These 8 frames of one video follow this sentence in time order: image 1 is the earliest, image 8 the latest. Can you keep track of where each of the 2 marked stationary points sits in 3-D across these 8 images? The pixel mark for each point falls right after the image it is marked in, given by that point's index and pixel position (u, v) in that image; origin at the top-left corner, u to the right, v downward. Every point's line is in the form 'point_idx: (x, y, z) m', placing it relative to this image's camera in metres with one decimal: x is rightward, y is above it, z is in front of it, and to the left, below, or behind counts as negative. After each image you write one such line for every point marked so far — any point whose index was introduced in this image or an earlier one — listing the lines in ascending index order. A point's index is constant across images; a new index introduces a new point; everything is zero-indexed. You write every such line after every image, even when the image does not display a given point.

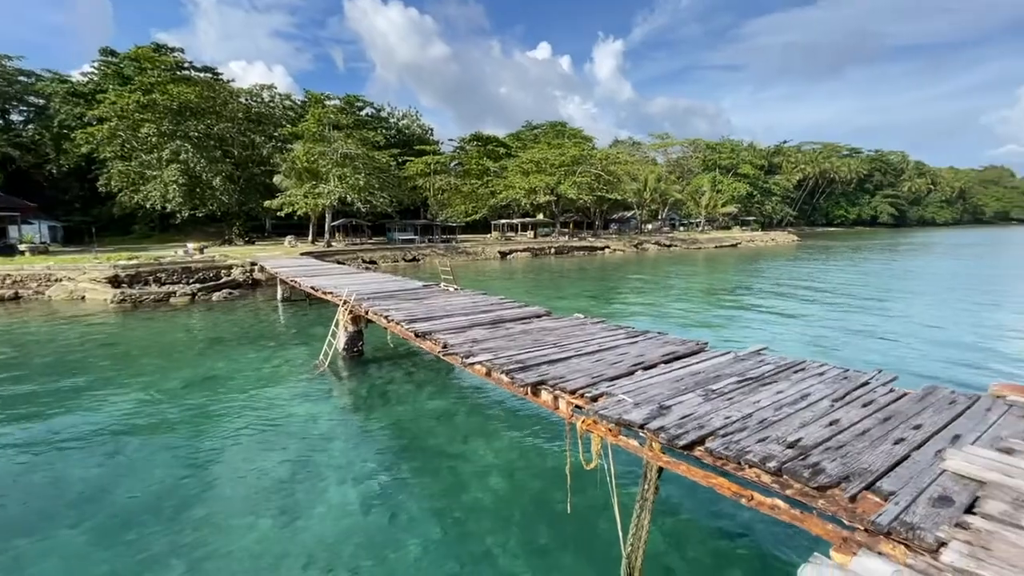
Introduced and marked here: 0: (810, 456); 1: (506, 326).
0: (+2.8, -1.6, +4.5) m
1: (-0.2, -0.9, +11.0) m
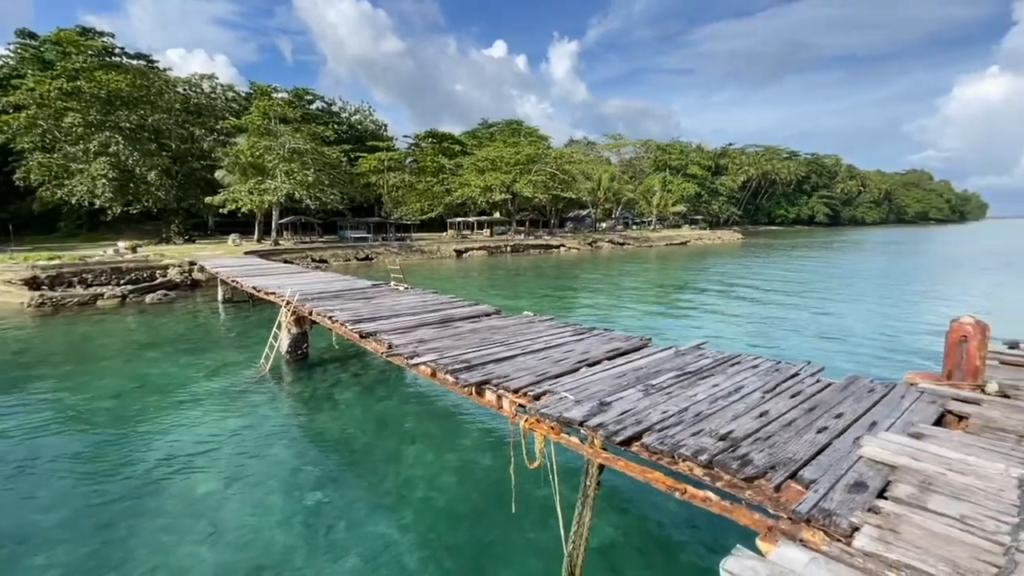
0: (+2.2, -1.5, +4.6) m
1: (-1.3, -0.8, +10.8) m
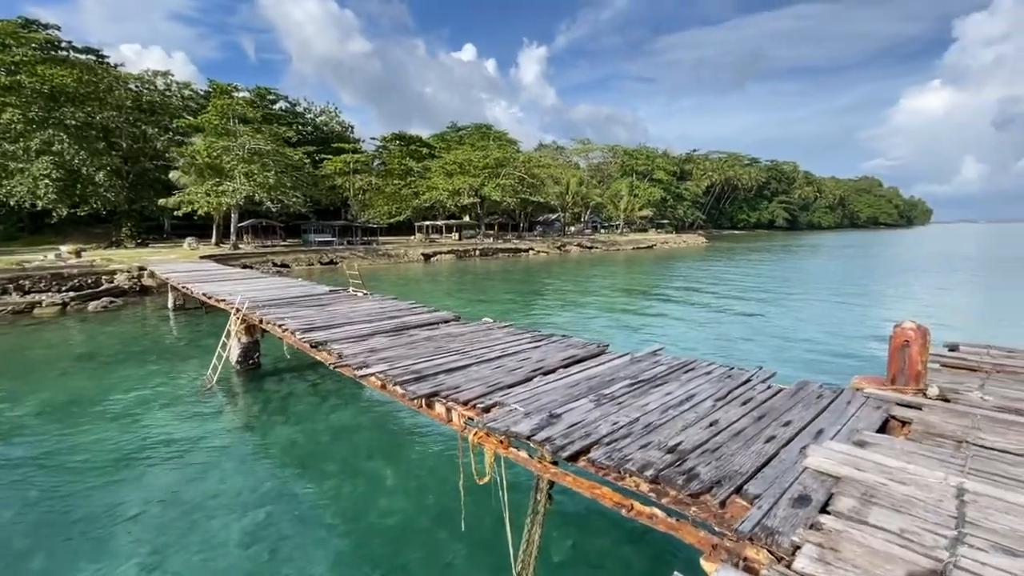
0: (+1.6, -1.6, +4.4) m
1: (-2.2, -1.0, +10.4) m
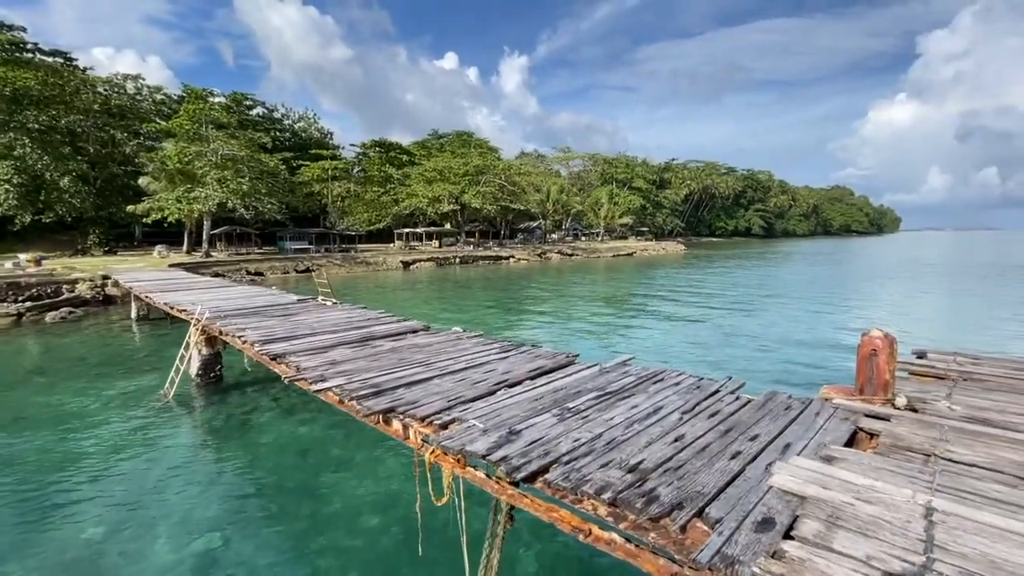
0: (+1.2, -1.7, +4.2) m
1: (-2.9, -1.2, +10.0) m
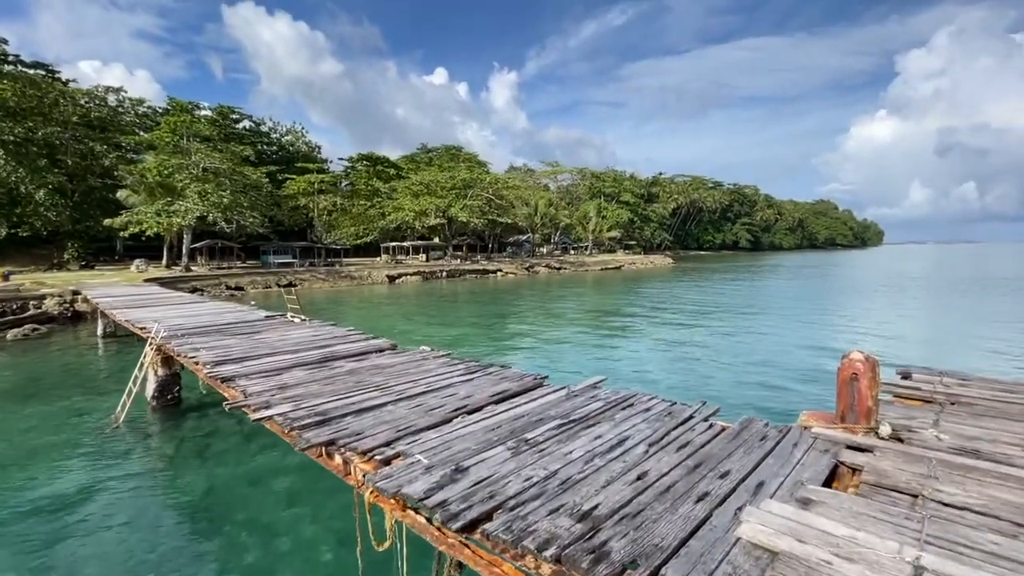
0: (+0.7, -1.9, +3.7) m
1: (-3.5, -1.5, +9.4) m
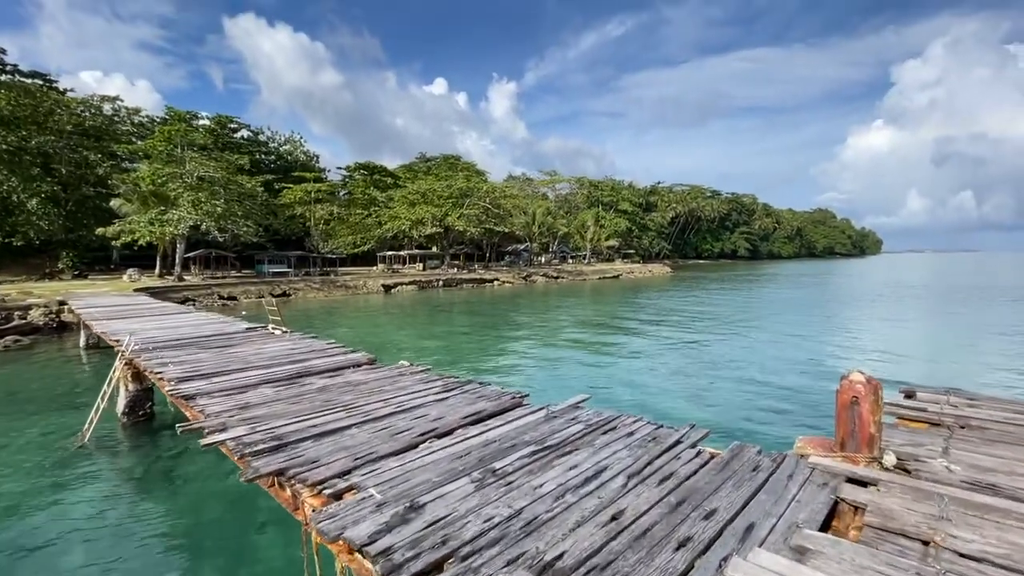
0: (+0.3, -2.0, +3.1) m
1: (-3.9, -1.7, +8.9) m
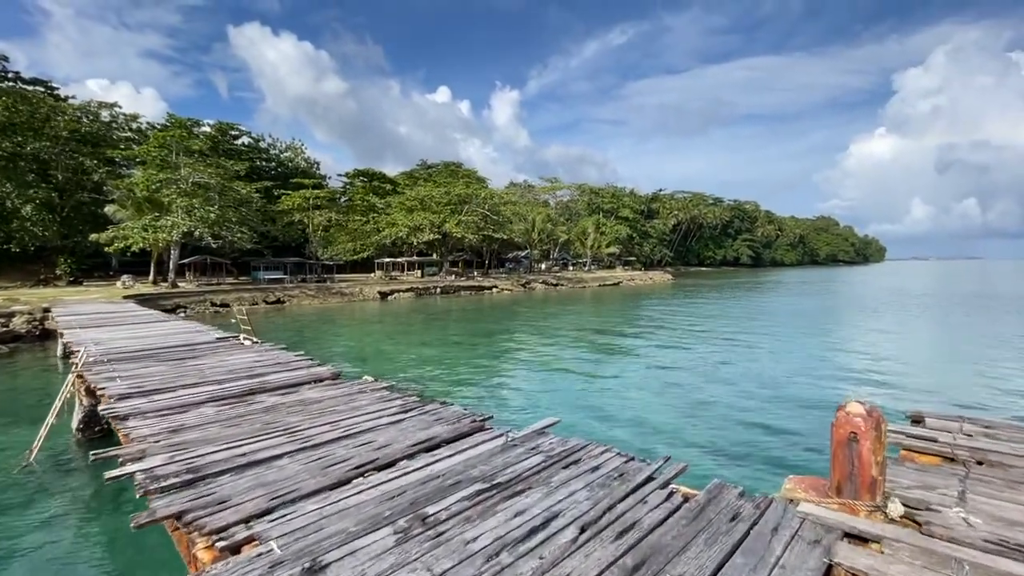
0: (-0.2, -2.1, +2.4) m
1: (-4.4, -1.9, +8.2) m
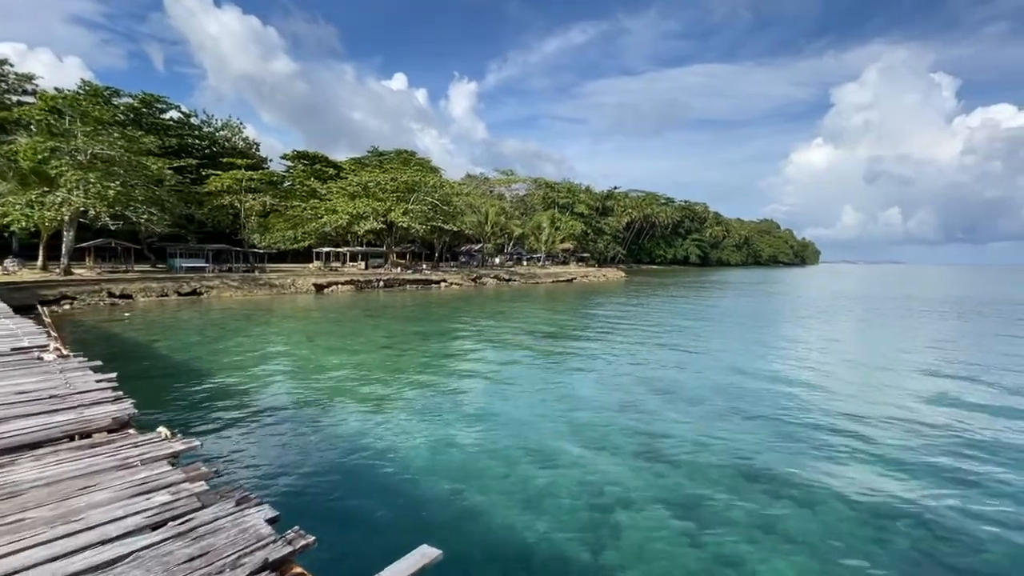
0: (-1.0, -2.2, -0.9) m
1: (-5.7, -1.9, +4.5) m
